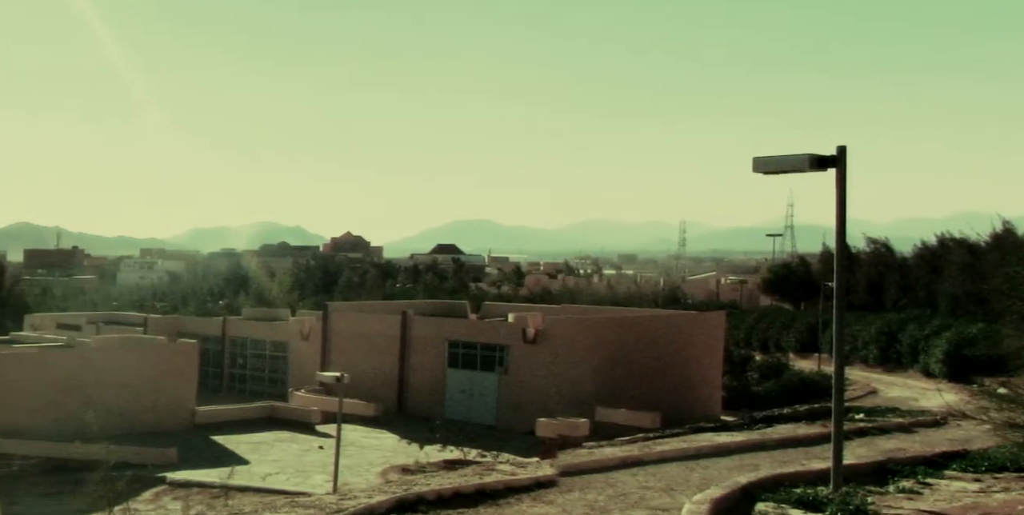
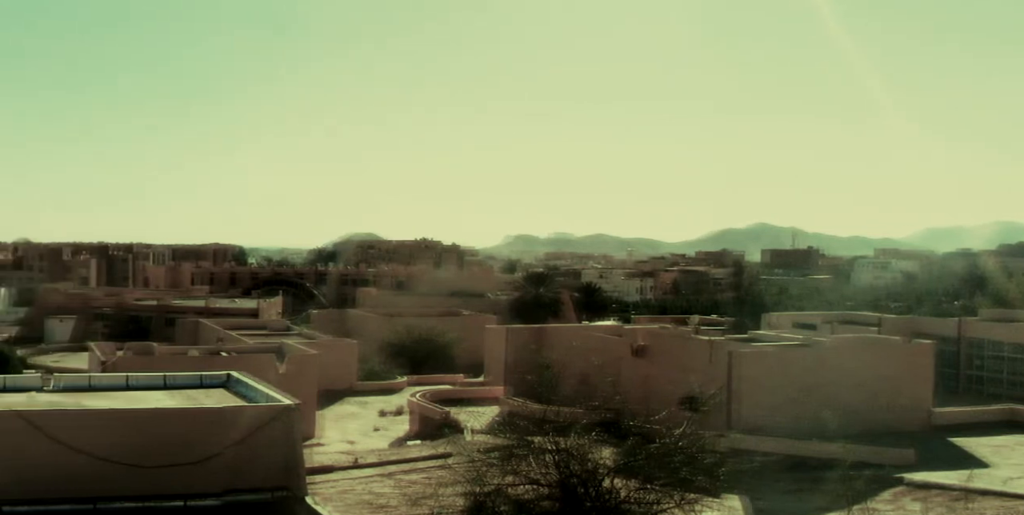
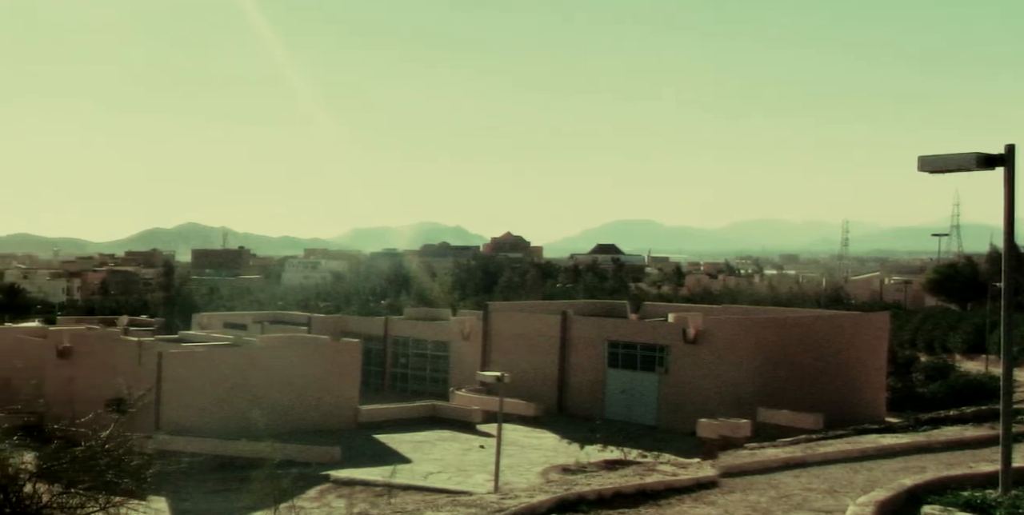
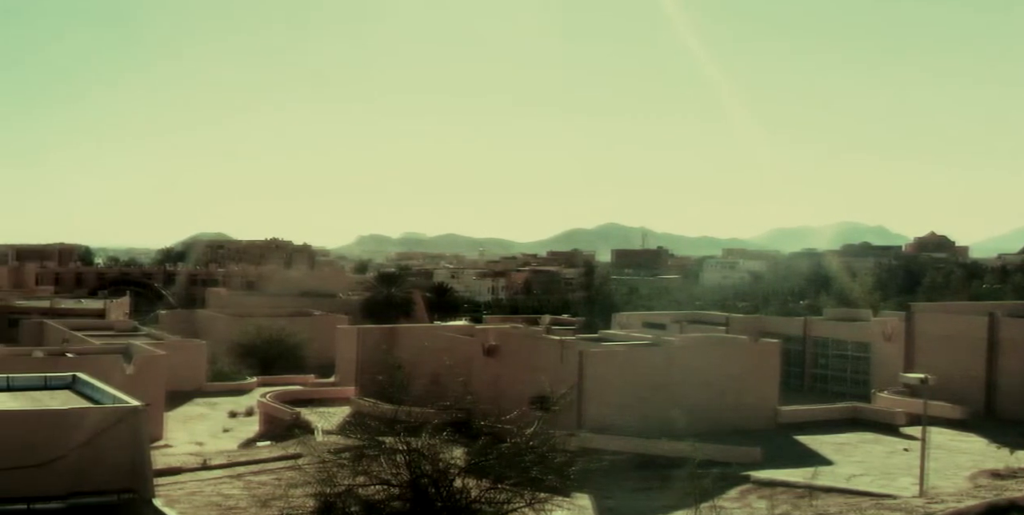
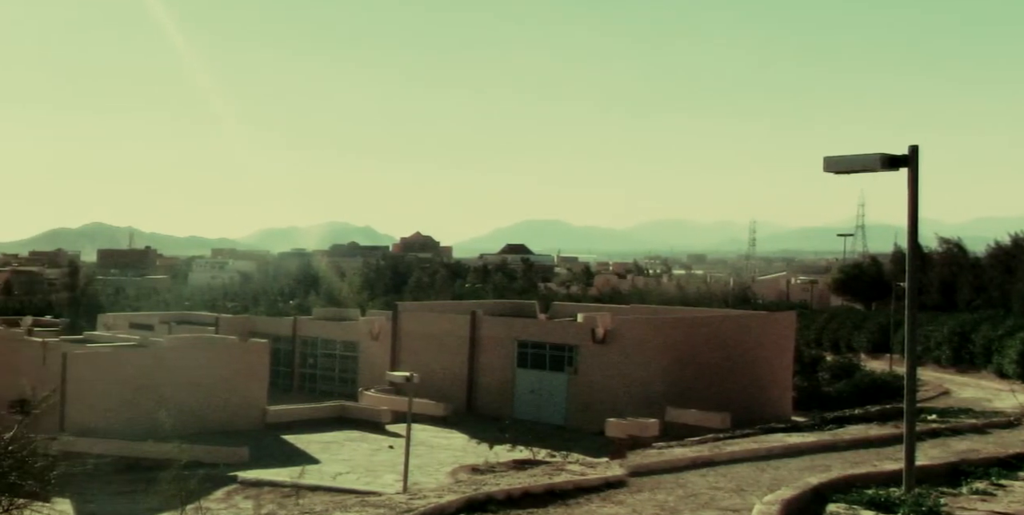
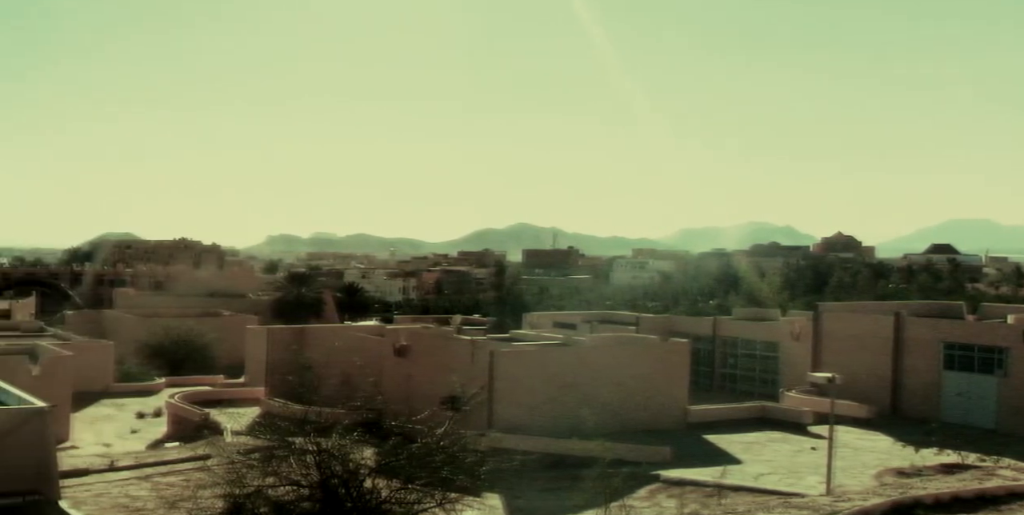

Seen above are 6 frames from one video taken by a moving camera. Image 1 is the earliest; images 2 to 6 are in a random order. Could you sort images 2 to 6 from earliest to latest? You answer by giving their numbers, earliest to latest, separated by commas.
5, 3, 6, 4, 2
